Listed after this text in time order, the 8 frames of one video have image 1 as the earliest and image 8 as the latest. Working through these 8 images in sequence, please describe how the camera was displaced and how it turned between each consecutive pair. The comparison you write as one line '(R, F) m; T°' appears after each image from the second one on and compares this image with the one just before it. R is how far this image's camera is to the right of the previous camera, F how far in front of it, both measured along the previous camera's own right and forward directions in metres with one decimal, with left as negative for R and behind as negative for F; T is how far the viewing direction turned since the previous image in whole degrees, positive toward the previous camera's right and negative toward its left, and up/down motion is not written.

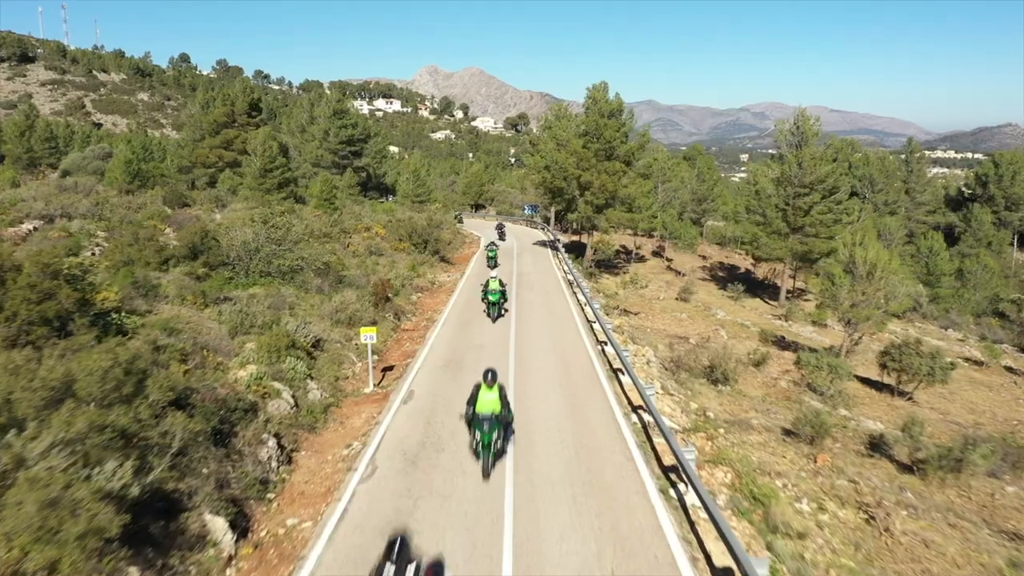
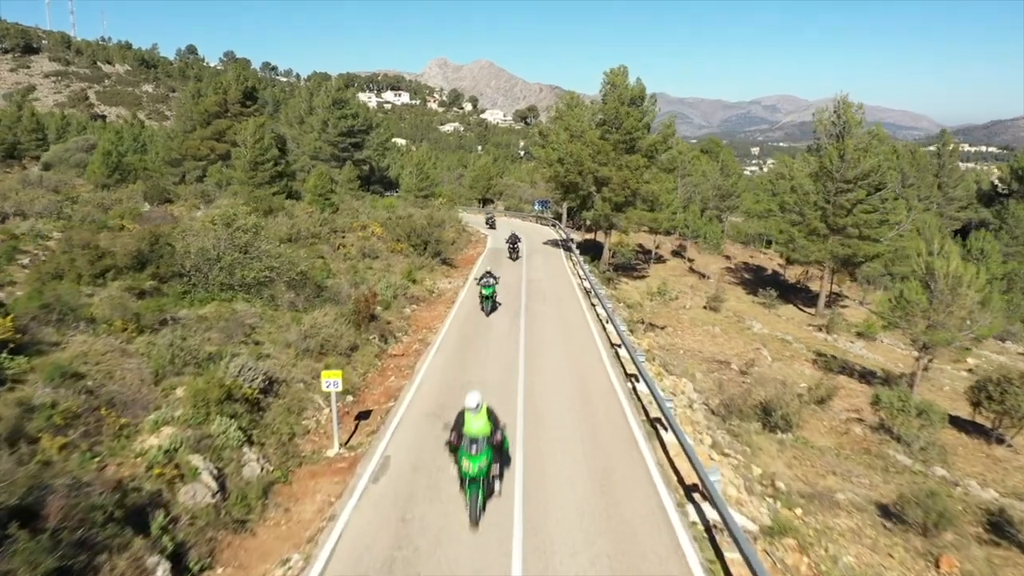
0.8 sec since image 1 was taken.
(0.0, +3.7) m; -1°
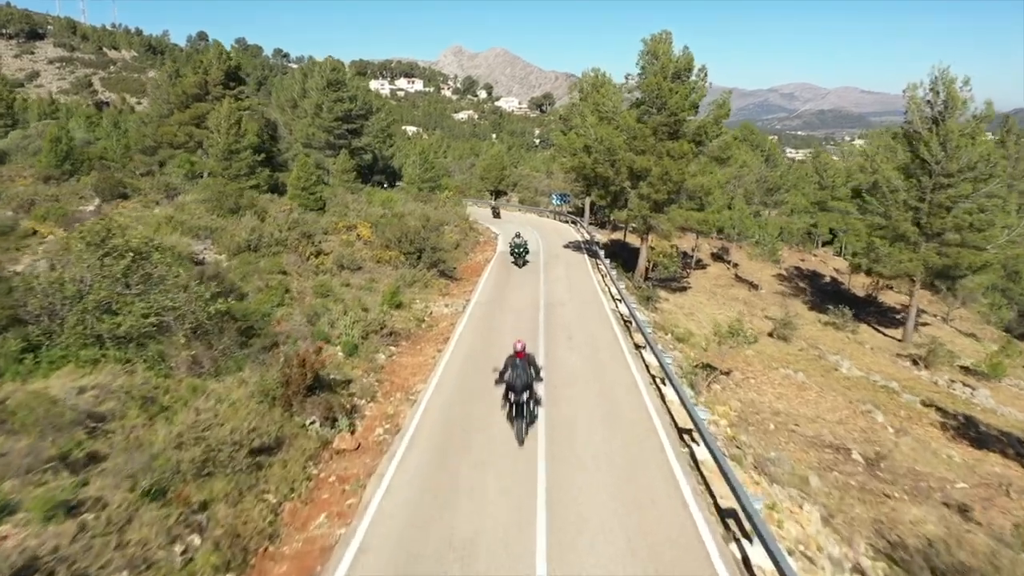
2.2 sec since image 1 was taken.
(0.0, +6.6) m; -1°
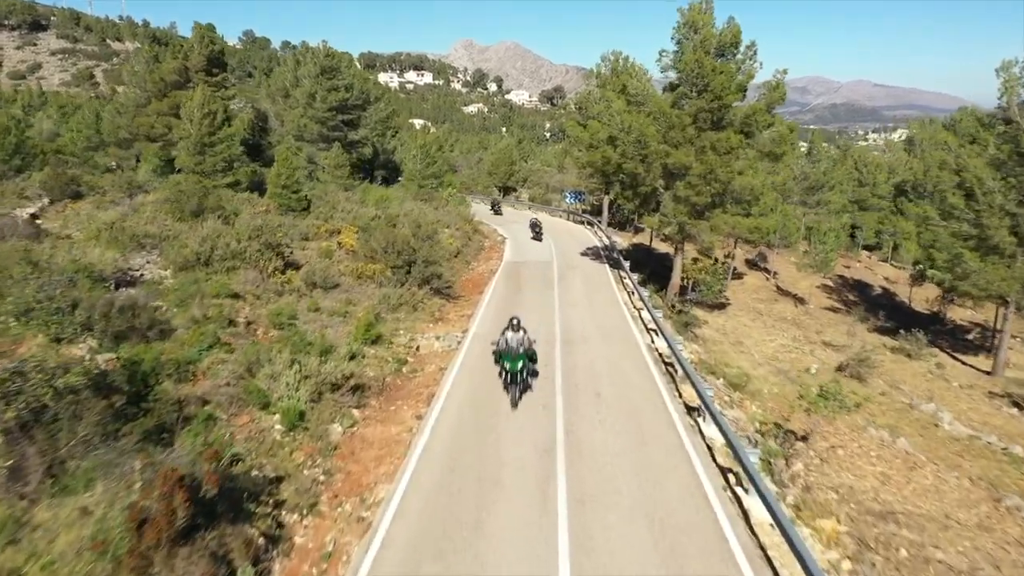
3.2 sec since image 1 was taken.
(0.0, +4.8) m; -1°
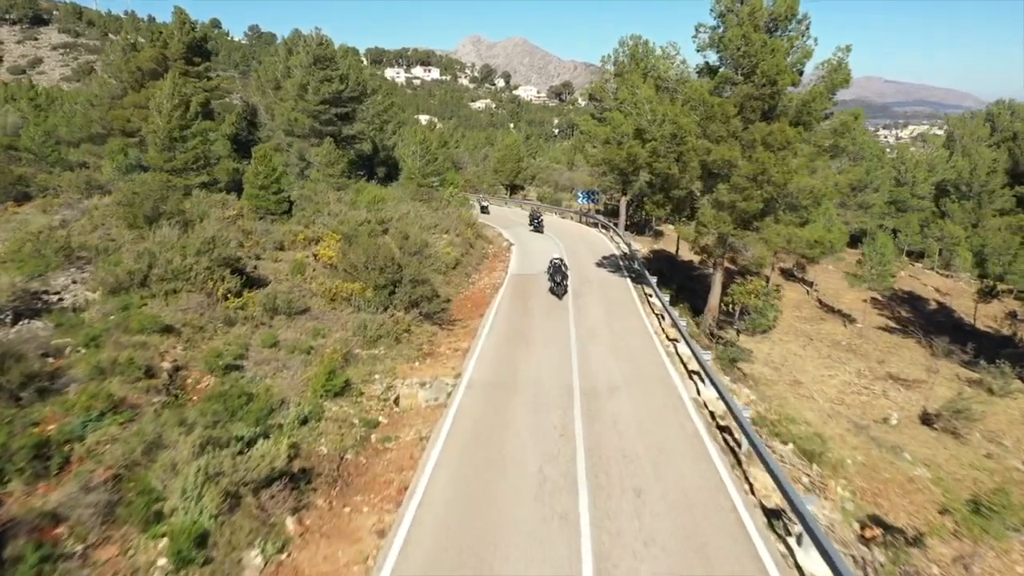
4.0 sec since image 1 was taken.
(0.0, +4.0) m; -1°
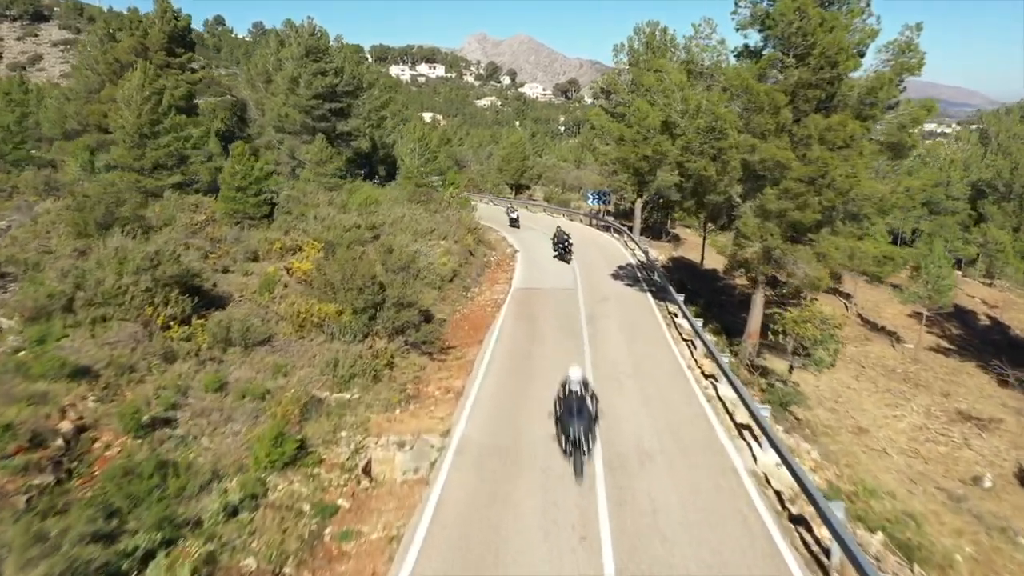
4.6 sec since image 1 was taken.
(0.0, +3.1) m; 0°
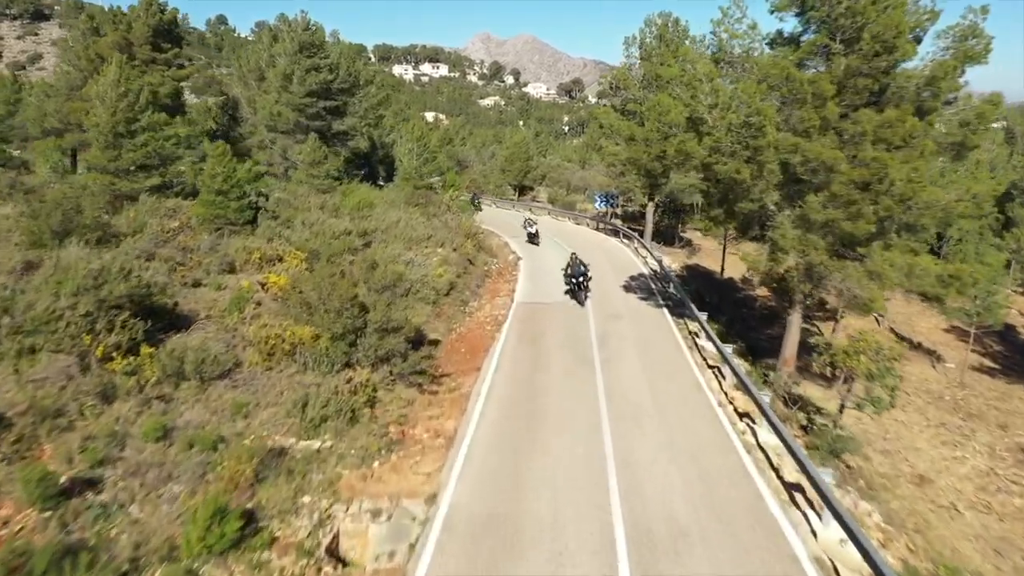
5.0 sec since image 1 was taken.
(0.0, +2.1) m; 0°
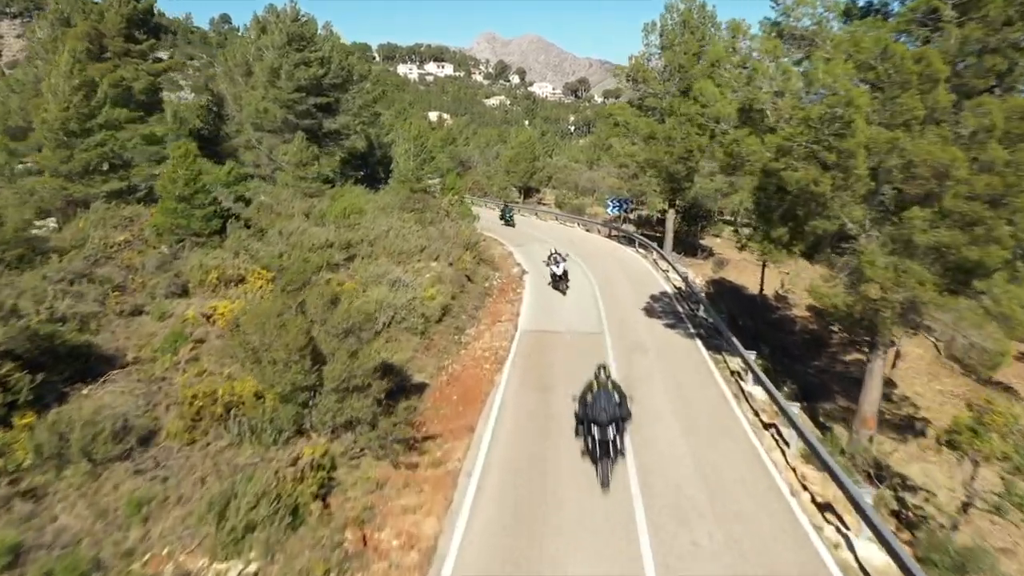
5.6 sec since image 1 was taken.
(0.0, +3.3) m; 0°
